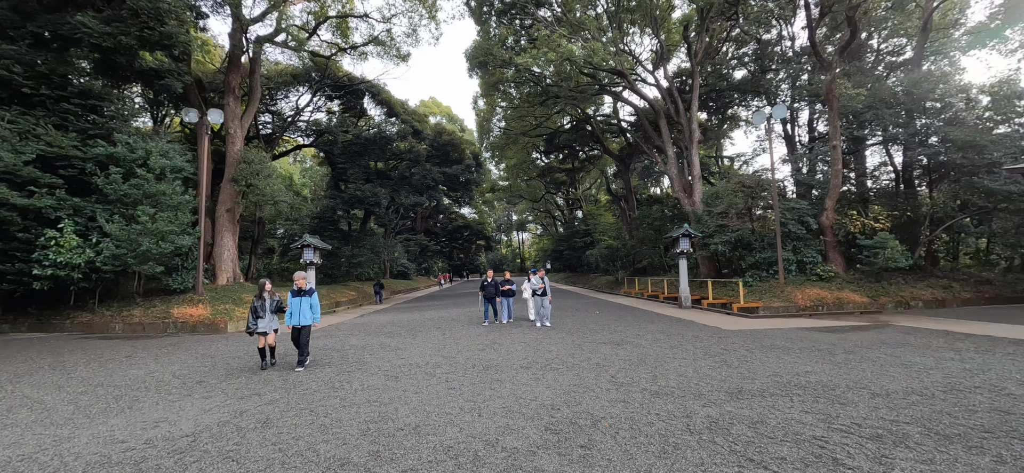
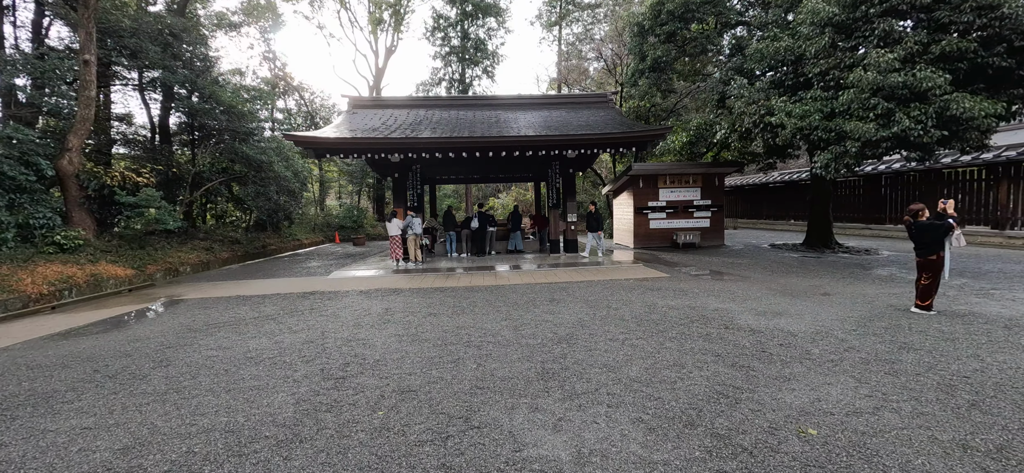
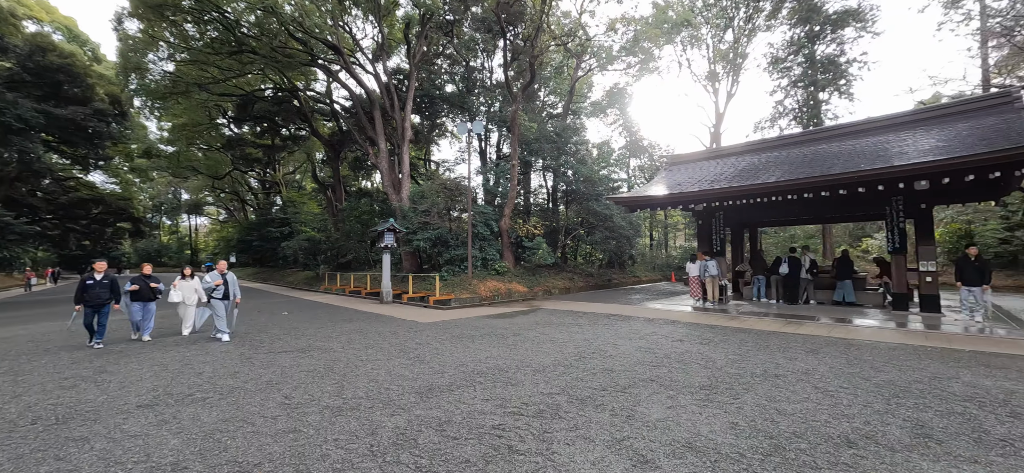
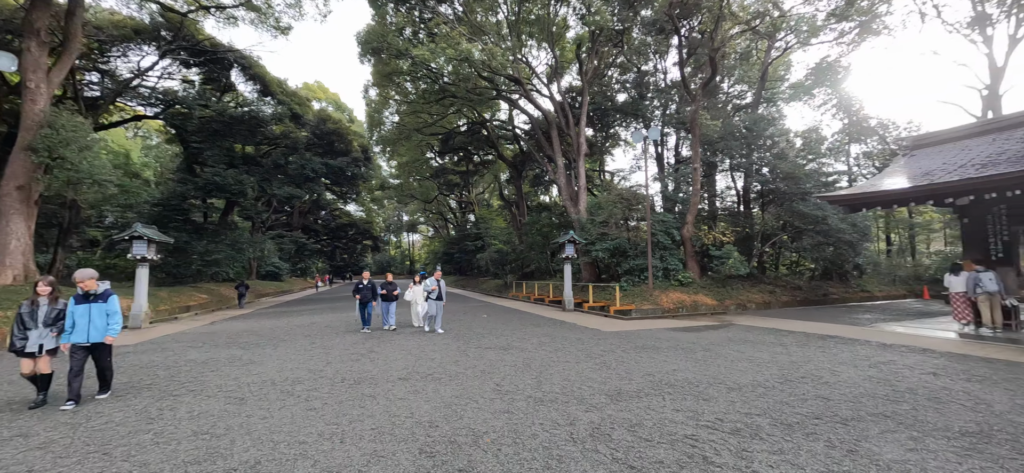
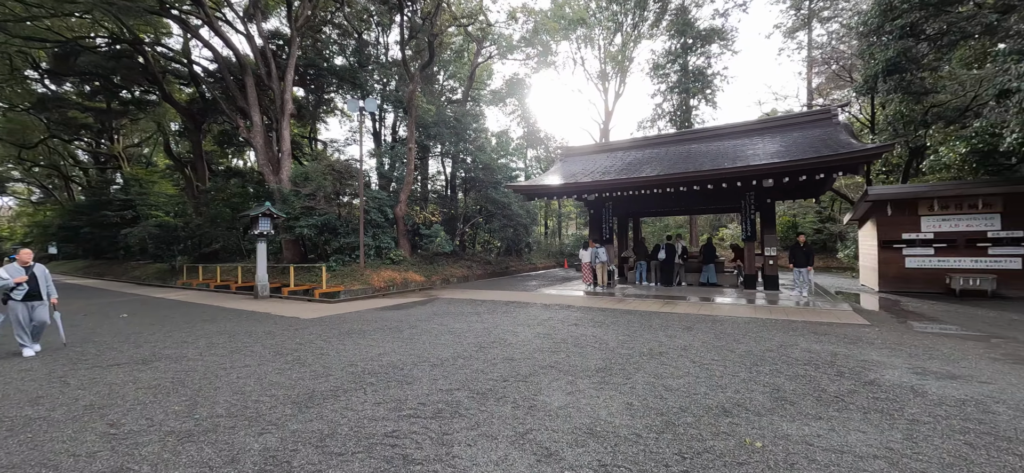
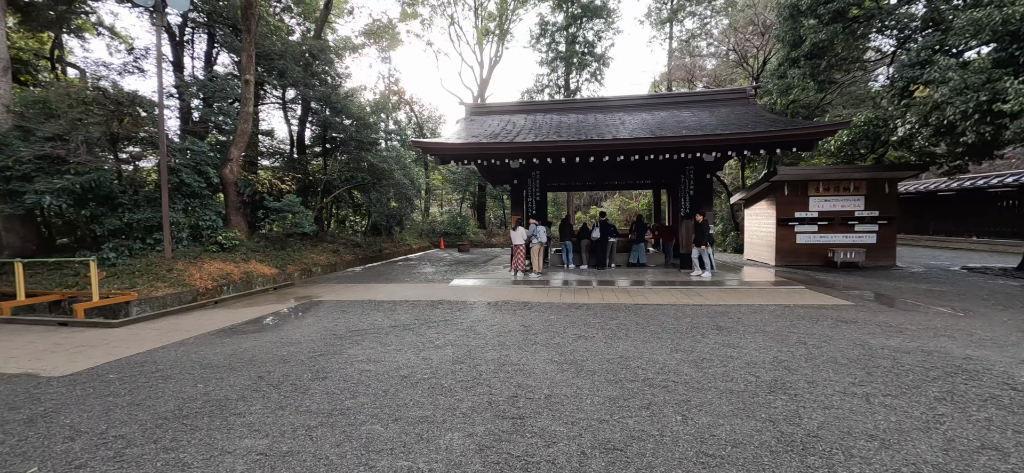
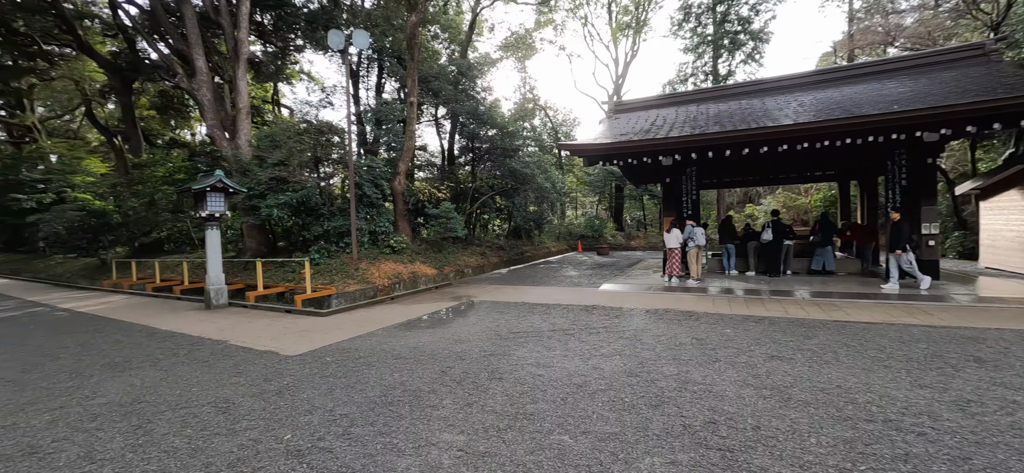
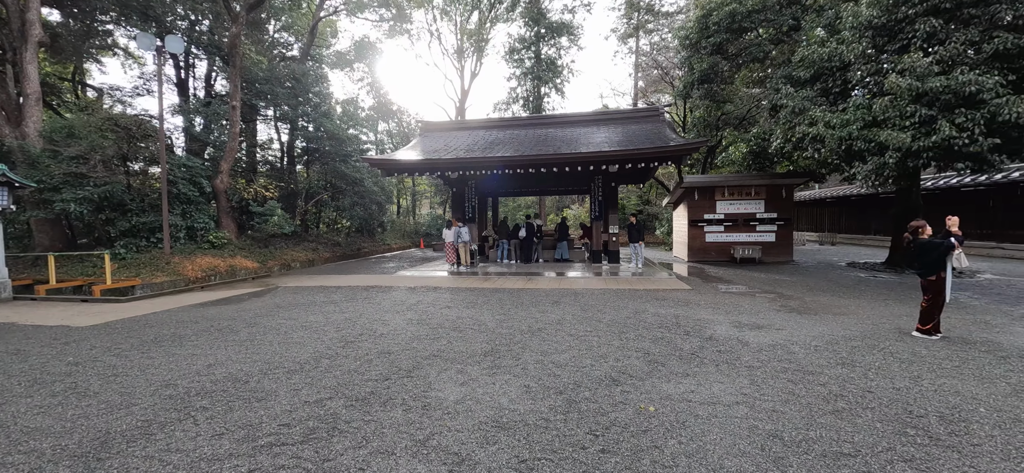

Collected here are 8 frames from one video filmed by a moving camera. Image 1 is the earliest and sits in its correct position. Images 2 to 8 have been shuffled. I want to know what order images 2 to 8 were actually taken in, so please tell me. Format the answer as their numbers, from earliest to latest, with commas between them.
4, 3, 5, 8, 2, 6, 7
